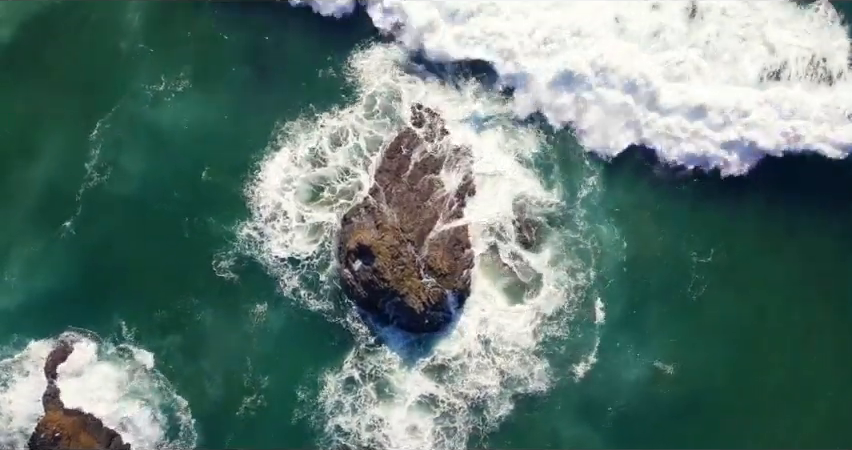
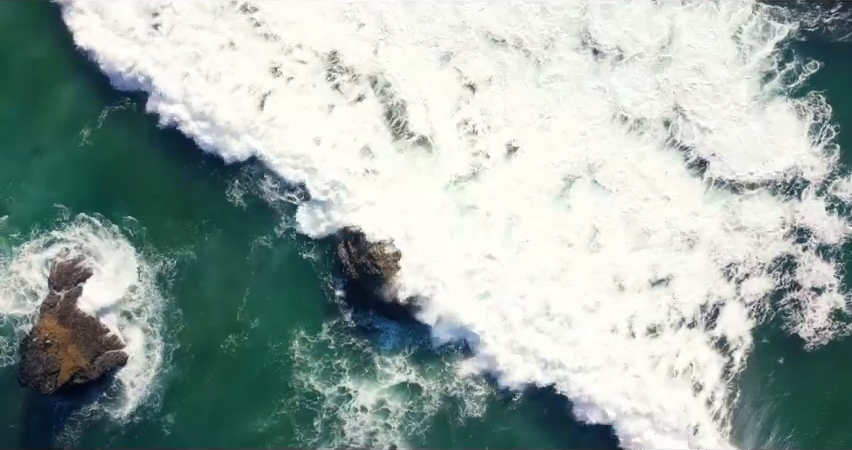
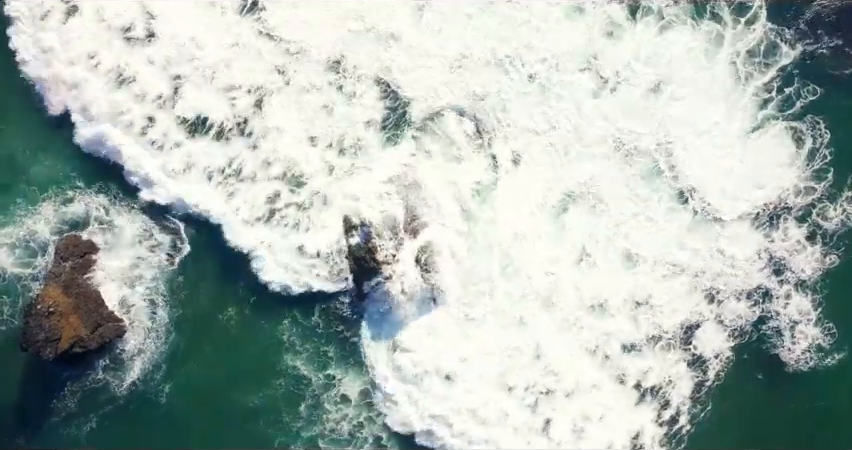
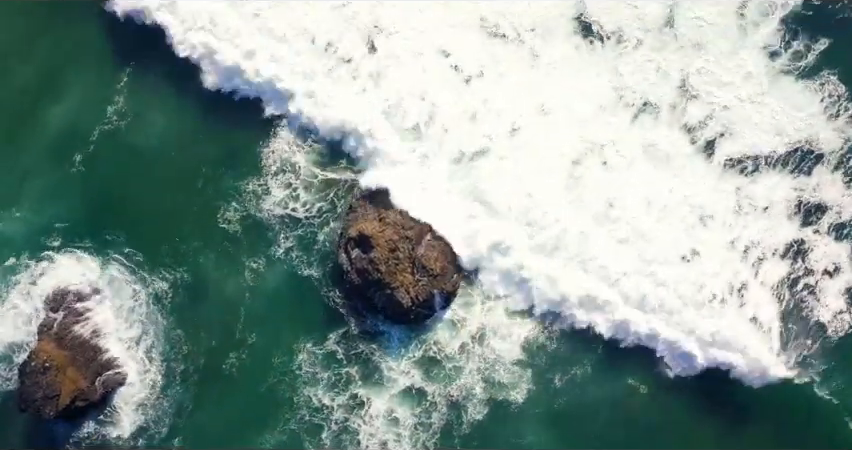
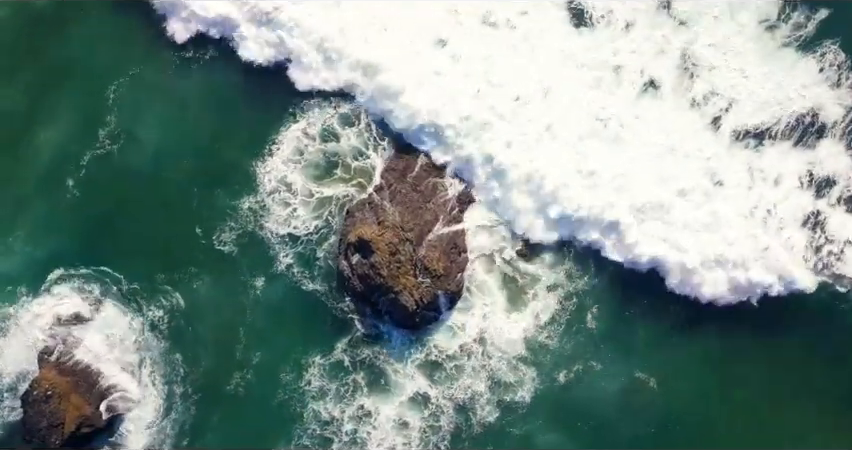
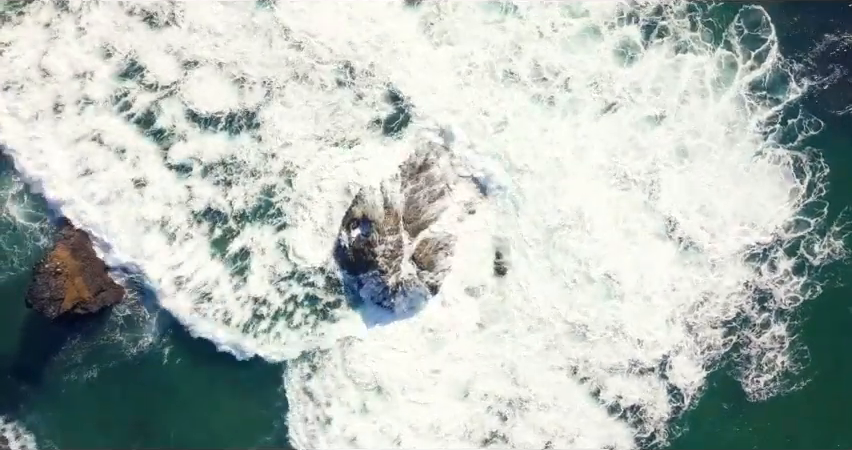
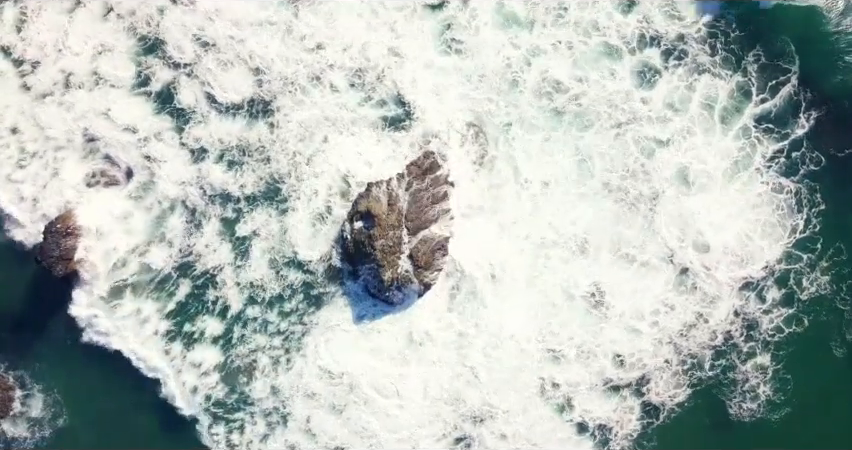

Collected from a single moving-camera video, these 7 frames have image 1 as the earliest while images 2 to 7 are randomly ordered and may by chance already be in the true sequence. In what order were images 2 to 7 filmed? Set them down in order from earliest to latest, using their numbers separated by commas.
5, 4, 2, 3, 6, 7
